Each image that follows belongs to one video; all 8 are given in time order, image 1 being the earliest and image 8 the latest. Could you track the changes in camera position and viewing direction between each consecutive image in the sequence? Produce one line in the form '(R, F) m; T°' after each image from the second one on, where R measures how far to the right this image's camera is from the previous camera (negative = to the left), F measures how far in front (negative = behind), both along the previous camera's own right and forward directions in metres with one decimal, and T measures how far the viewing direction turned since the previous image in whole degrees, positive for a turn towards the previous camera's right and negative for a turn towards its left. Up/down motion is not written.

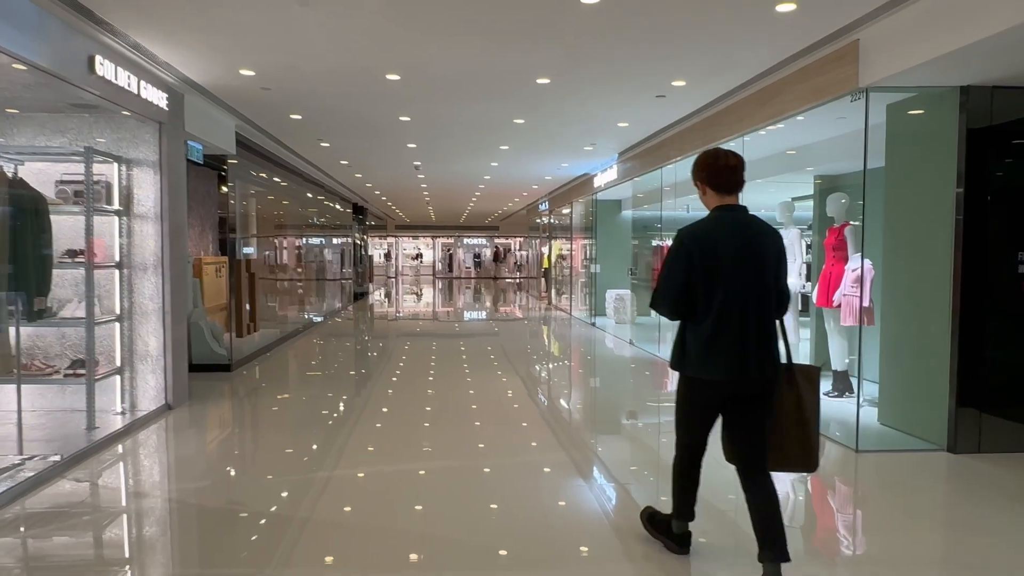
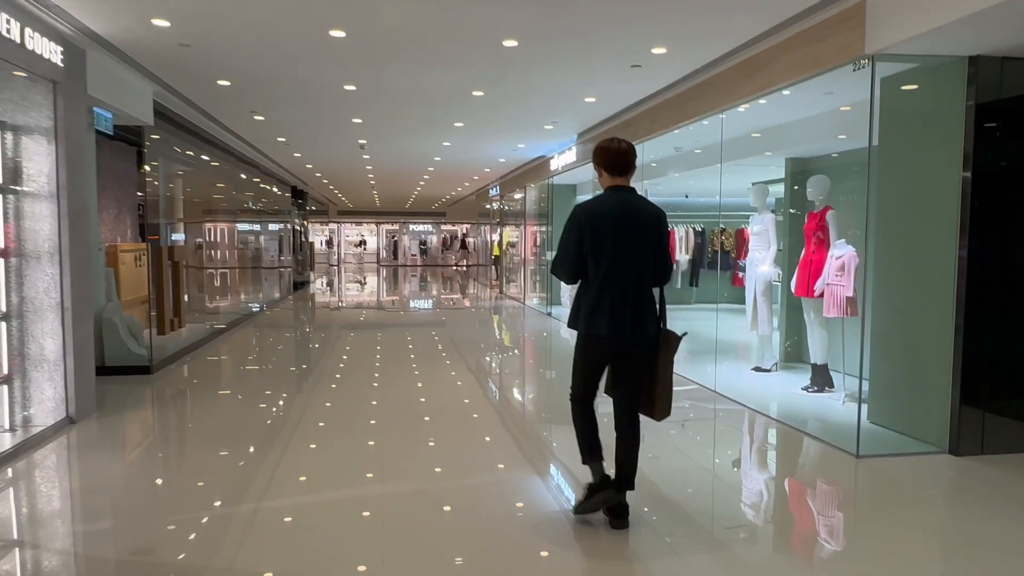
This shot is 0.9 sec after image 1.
(-0.1, +0.5) m; +5°
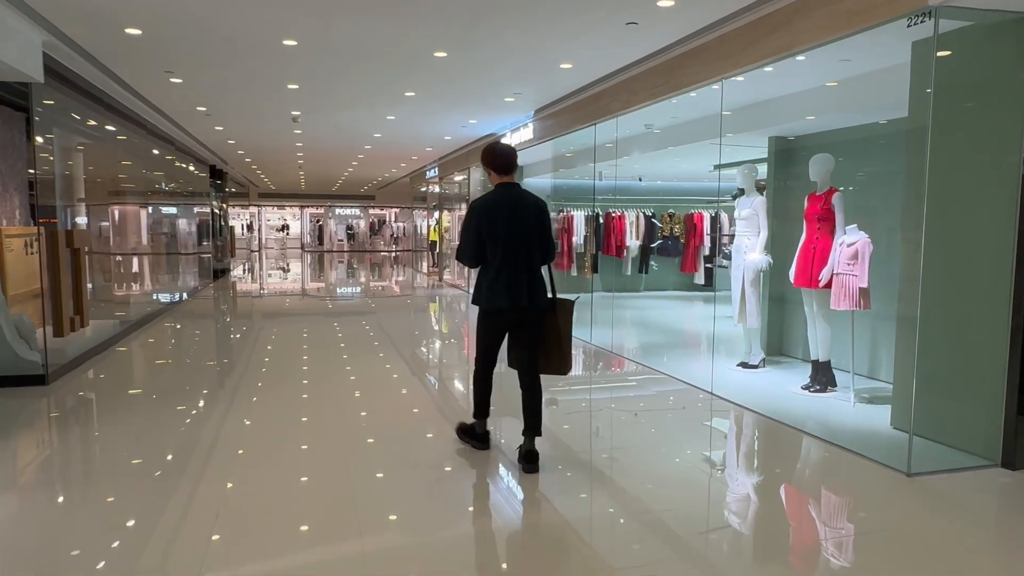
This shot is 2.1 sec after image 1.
(-0.3, +0.6) m; +6°
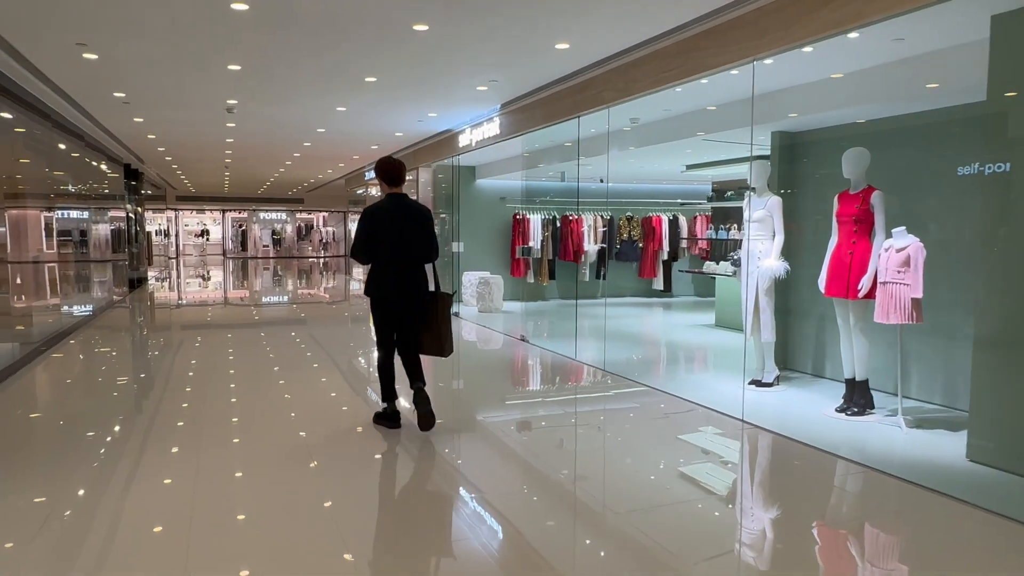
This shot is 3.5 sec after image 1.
(-0.4, +0.6) m; +6°
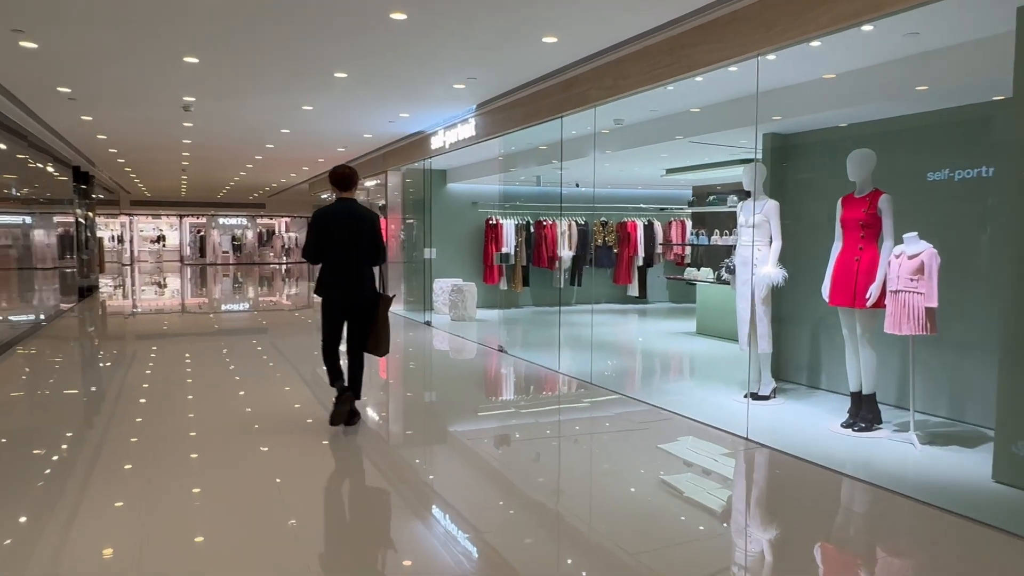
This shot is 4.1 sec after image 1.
(-0.1, +0.3) m; +3°
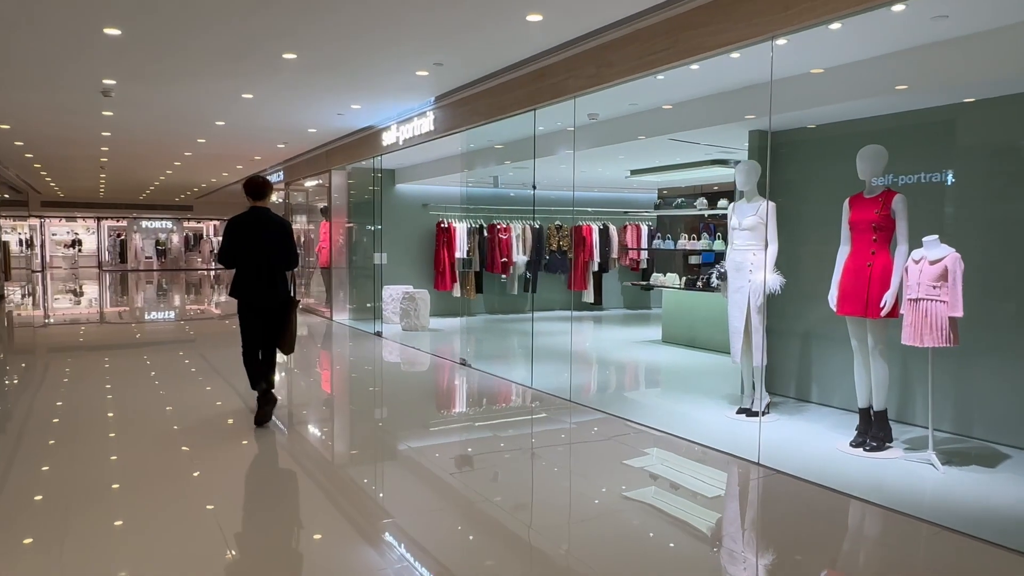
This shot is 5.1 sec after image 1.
(-0.2, +0.4) m; +5°
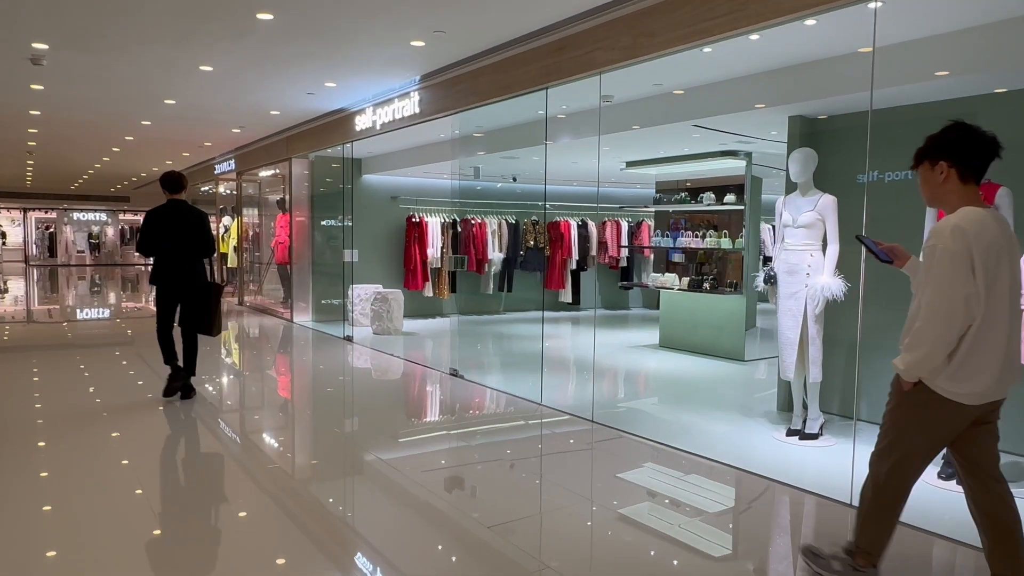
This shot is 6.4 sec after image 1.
(-0.3, +0.6) m; +4°
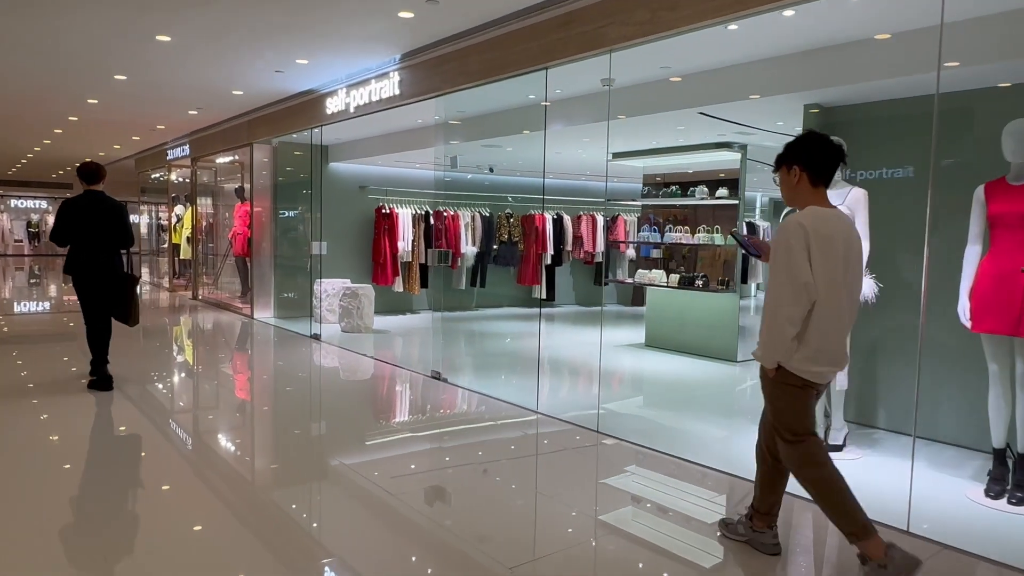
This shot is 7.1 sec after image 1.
(-0.2, +0.3) m; +4°
